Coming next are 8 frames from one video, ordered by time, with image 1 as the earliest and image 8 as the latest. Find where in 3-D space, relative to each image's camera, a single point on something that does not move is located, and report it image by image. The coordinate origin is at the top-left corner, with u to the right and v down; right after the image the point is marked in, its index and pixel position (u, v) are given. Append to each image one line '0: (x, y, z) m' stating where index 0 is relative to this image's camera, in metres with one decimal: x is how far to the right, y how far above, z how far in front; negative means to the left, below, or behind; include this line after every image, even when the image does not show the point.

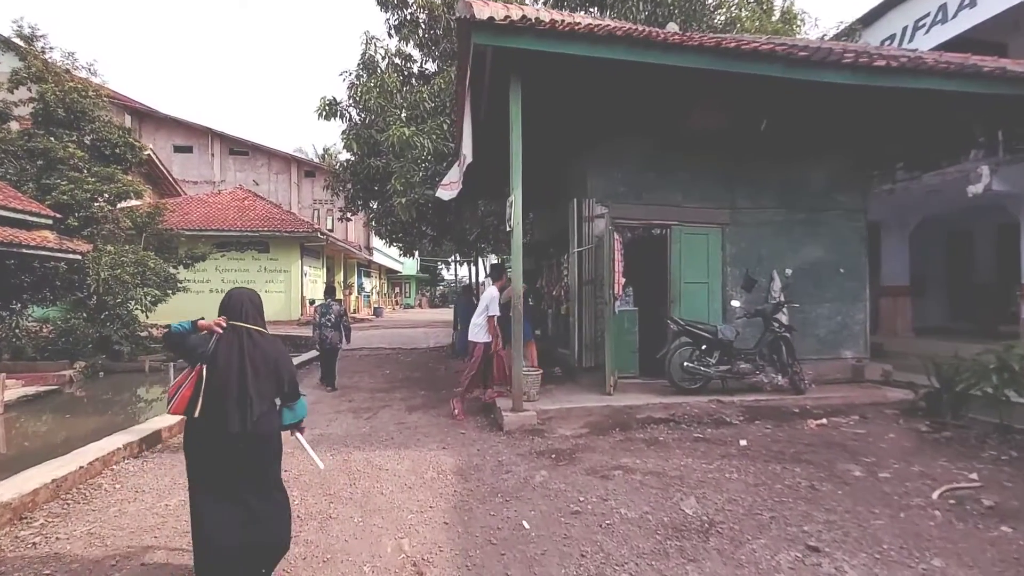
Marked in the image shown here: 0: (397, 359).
0: (-2.7, -1.7, +11.8) m
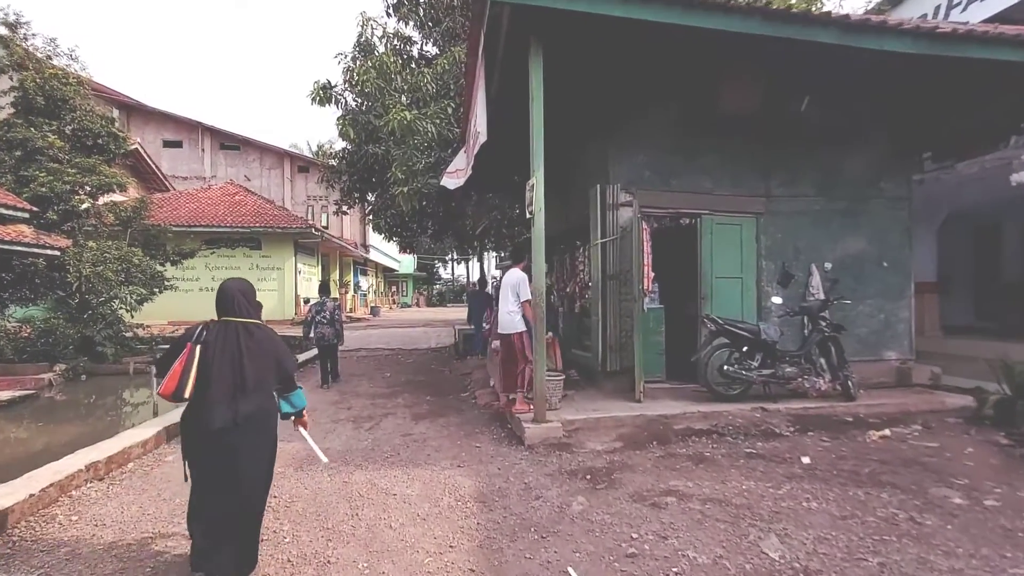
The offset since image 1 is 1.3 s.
0: (-2.5, -1.6, +11.1) m
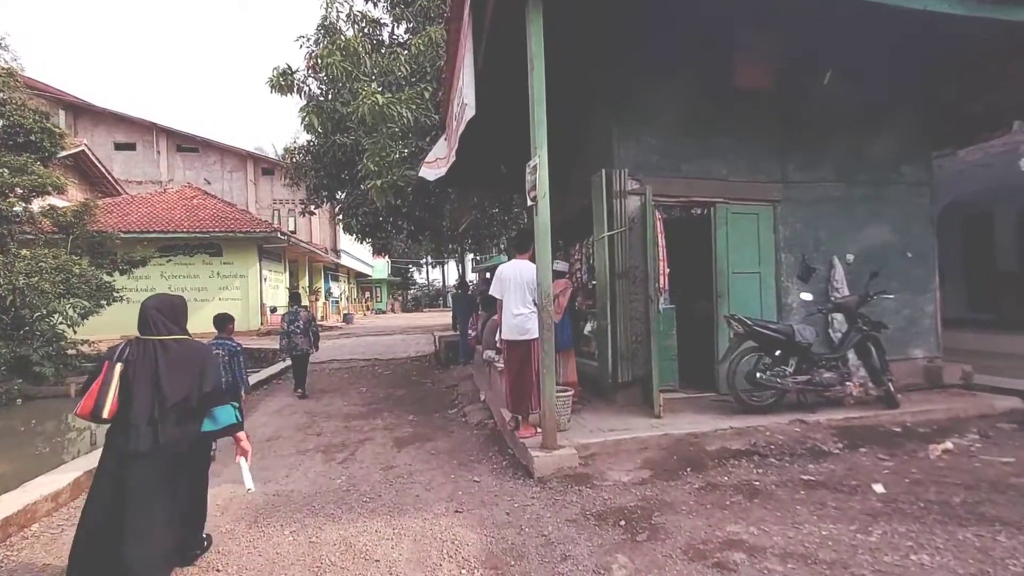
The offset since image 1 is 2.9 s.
0: (-2.8, -1.7, +10.1) m
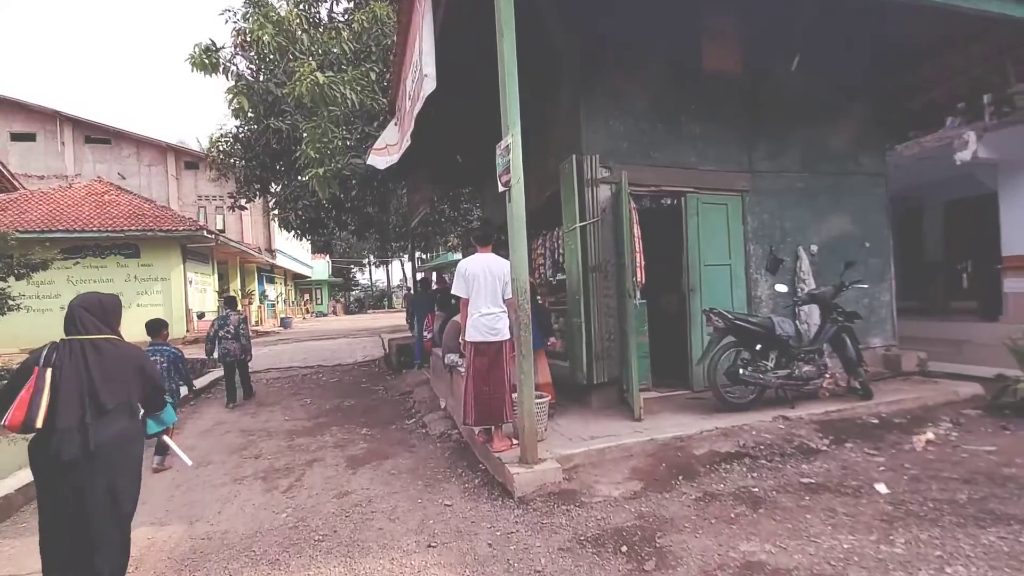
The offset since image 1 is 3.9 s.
0: (-3.6, -1.7, +9.3) m
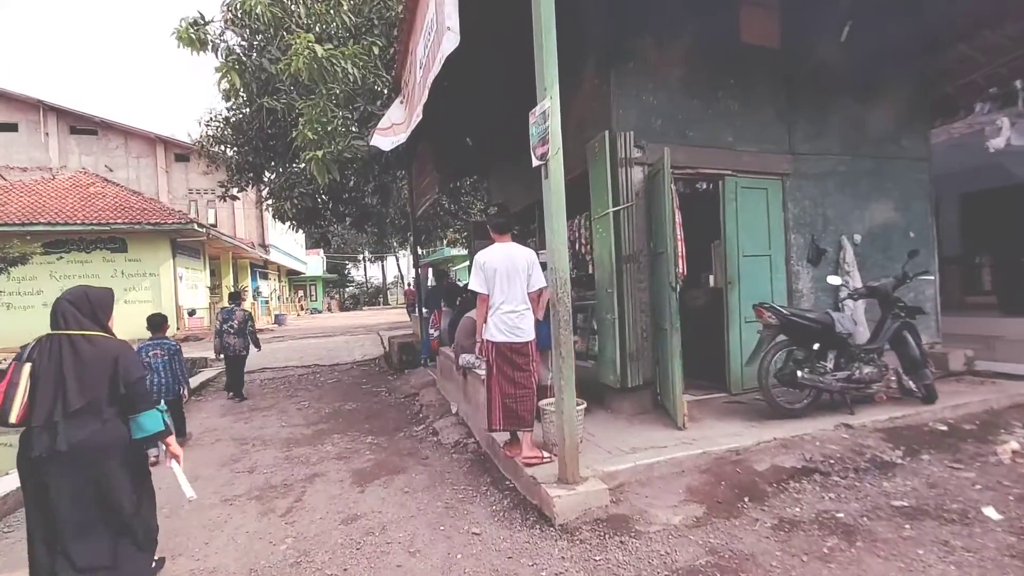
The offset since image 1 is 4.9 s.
0: (-3.4, -1.6, +8.8) m
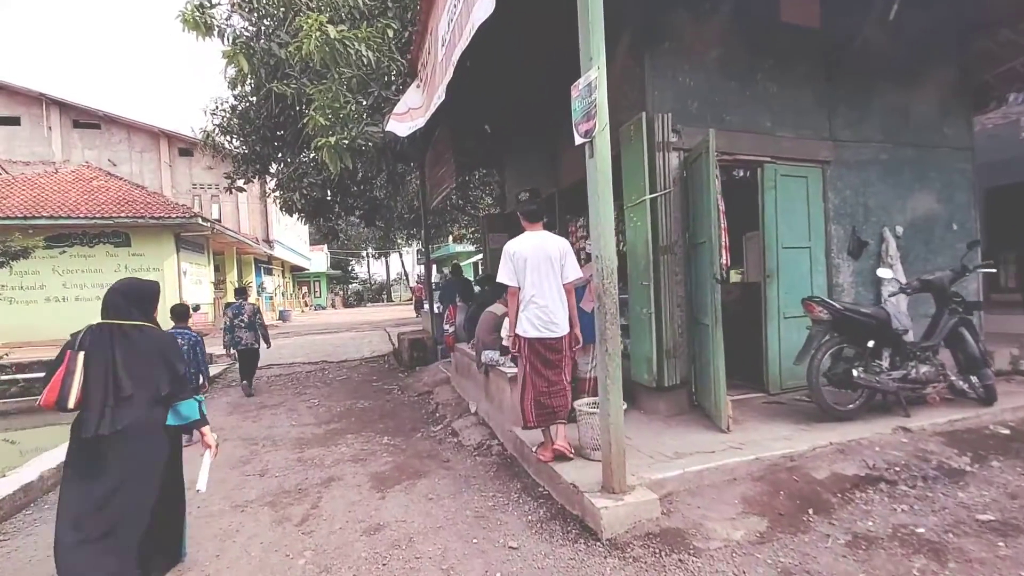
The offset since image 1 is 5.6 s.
0: (-3.2, -1.5, +8.5) m
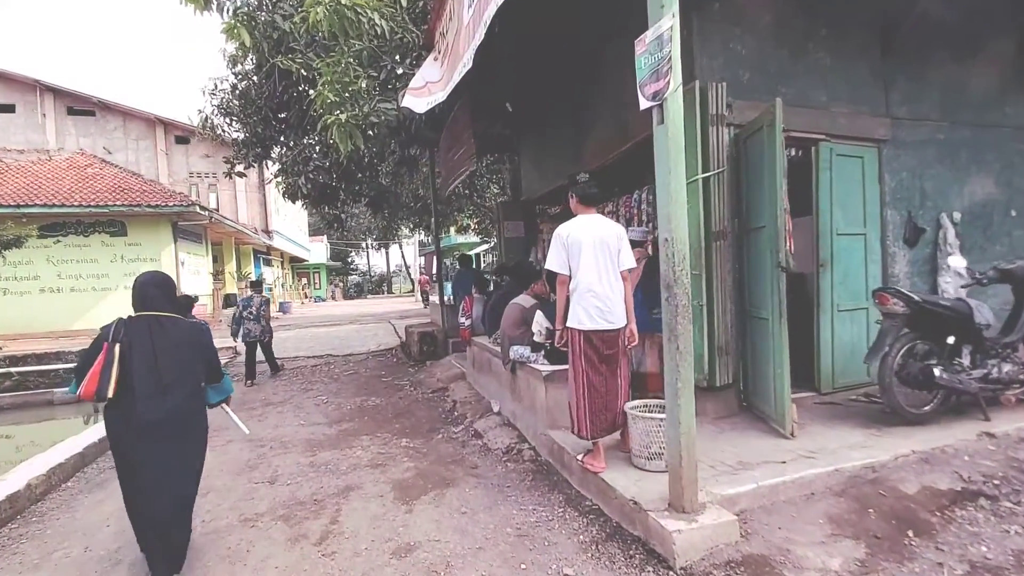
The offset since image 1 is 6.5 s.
0: (-2.9, -1.4, +8.1) m
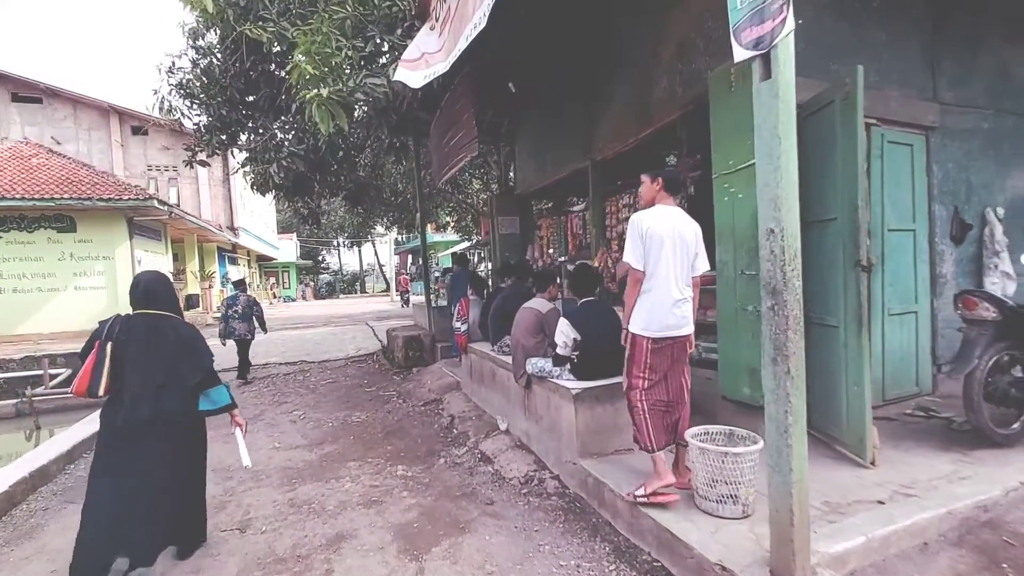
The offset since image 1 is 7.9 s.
0: (-3.0, -1.4, +7.4) m
